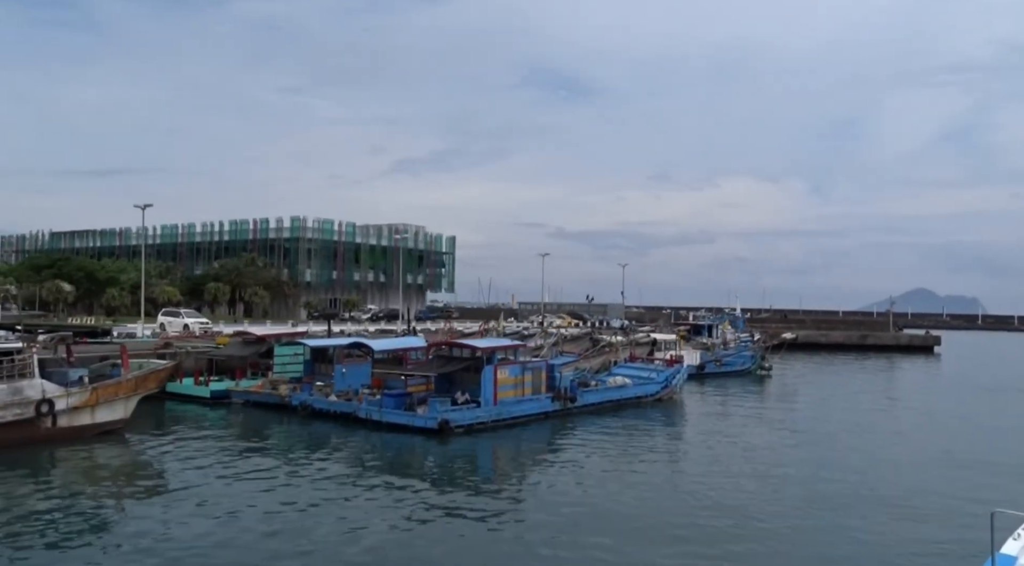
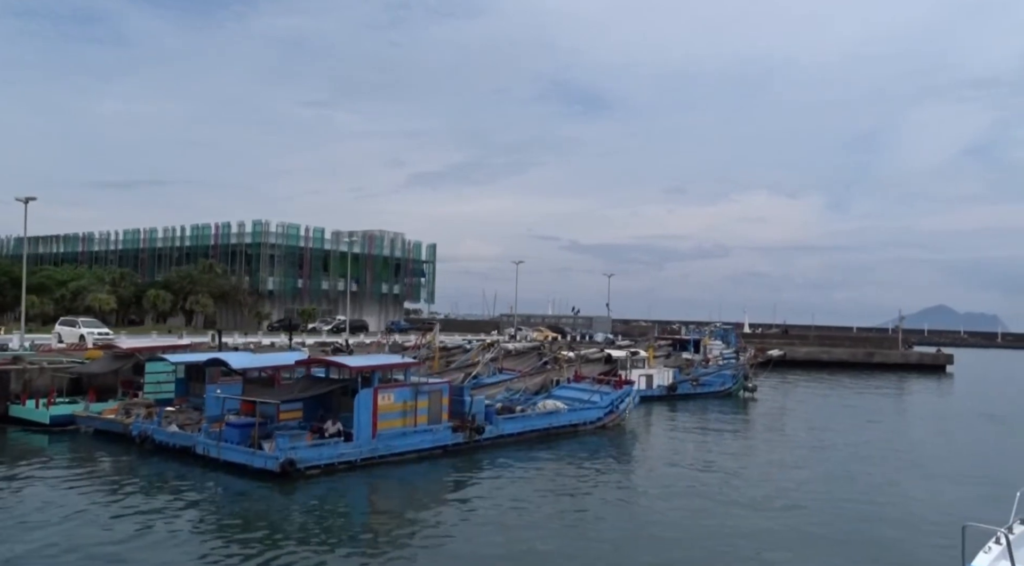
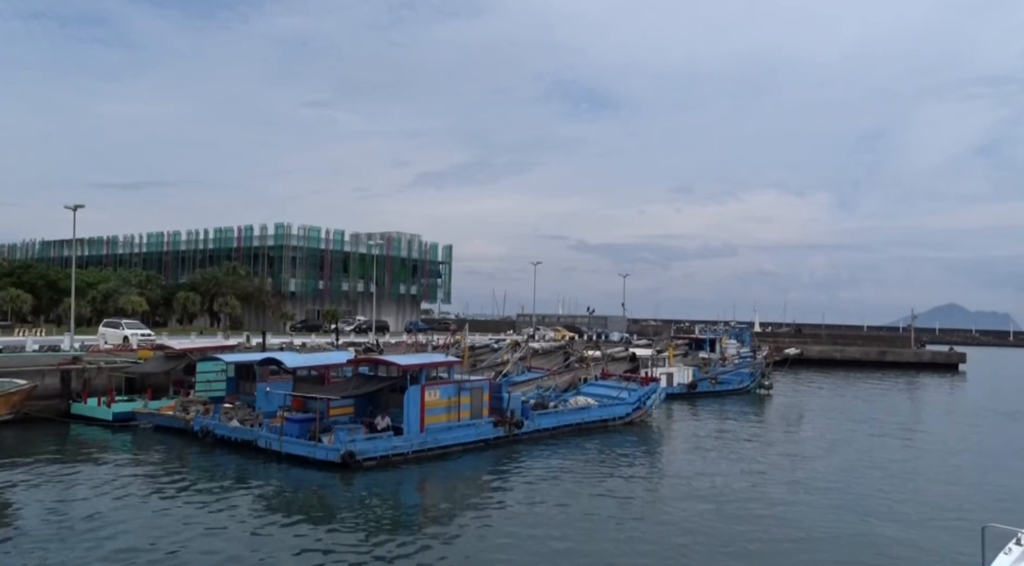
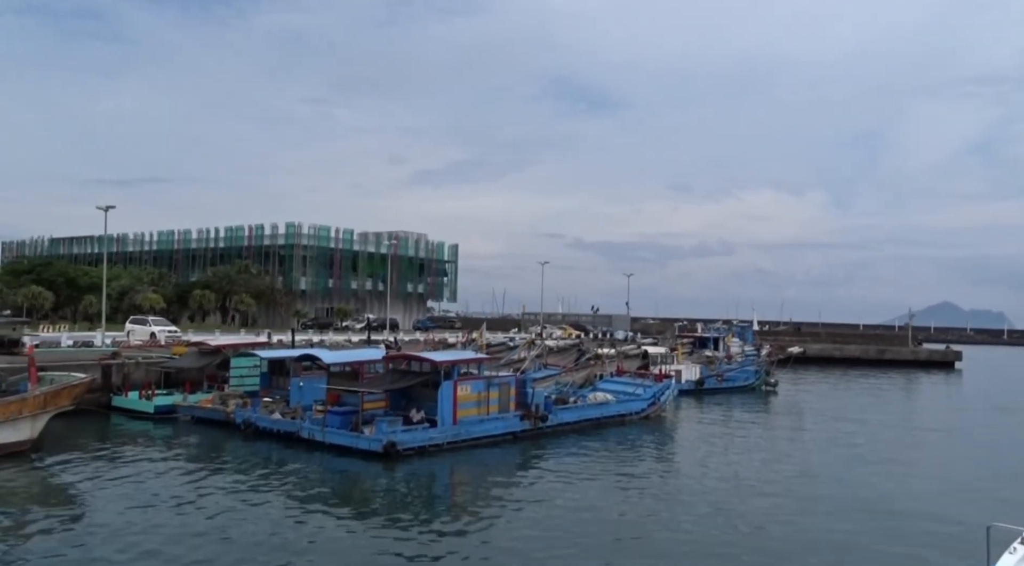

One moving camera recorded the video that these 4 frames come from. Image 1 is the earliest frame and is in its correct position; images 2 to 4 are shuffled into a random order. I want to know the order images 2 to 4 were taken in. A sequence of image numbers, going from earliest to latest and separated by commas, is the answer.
4, 3, 2
